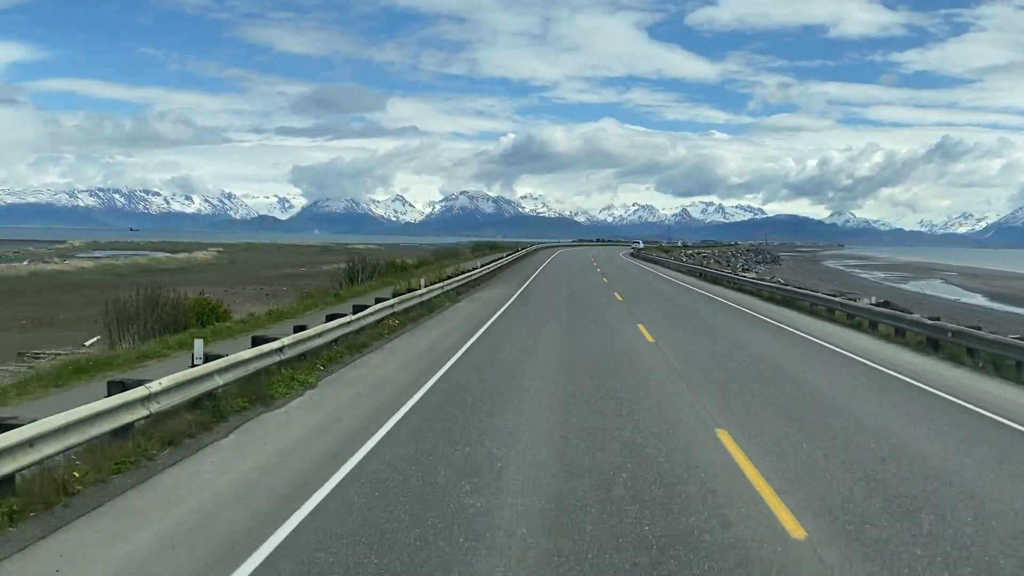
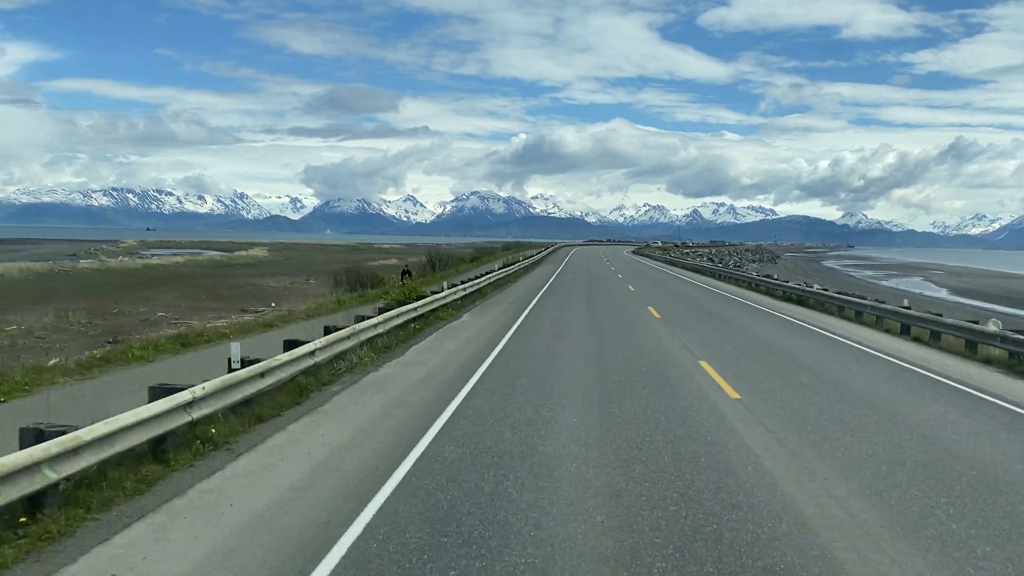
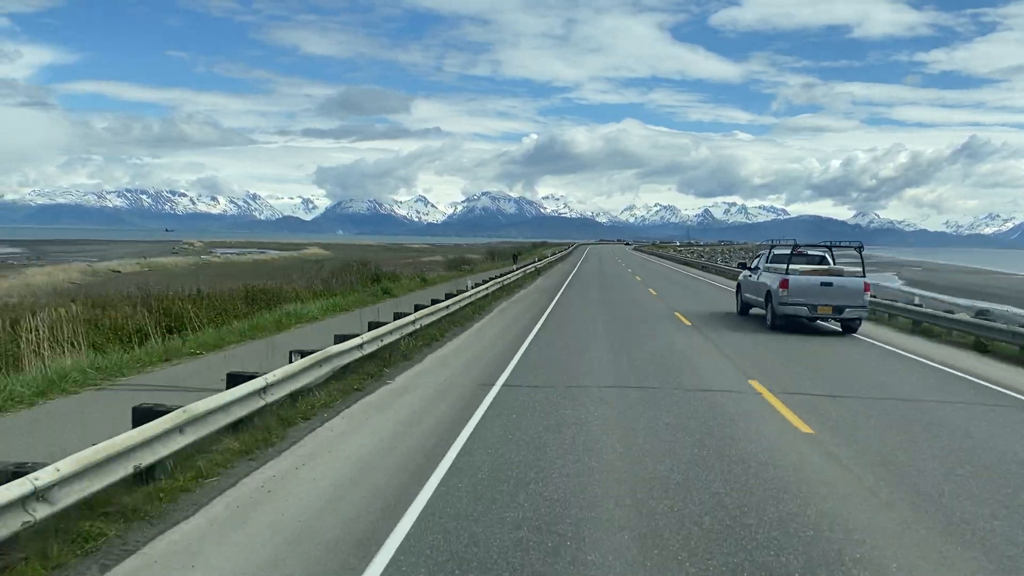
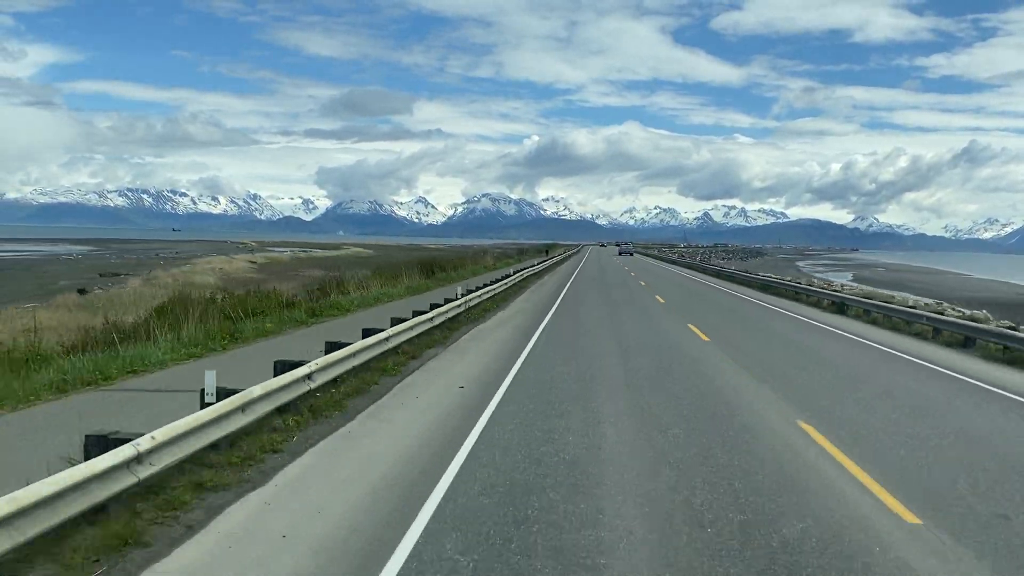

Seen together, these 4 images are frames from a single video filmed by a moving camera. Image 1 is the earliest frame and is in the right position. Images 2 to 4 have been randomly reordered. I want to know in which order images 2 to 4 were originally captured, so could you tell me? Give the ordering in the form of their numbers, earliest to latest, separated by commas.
2, 3, 4
